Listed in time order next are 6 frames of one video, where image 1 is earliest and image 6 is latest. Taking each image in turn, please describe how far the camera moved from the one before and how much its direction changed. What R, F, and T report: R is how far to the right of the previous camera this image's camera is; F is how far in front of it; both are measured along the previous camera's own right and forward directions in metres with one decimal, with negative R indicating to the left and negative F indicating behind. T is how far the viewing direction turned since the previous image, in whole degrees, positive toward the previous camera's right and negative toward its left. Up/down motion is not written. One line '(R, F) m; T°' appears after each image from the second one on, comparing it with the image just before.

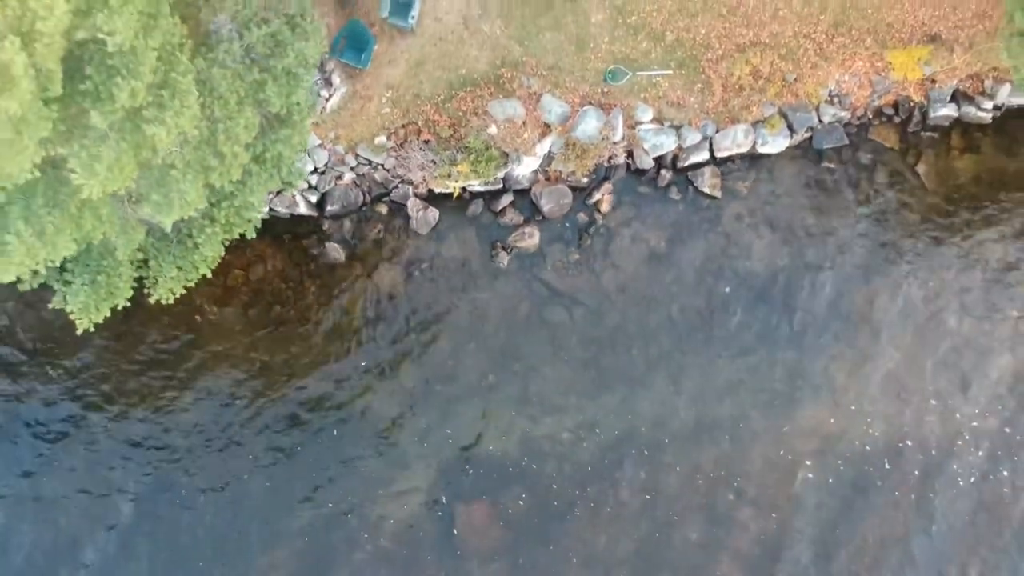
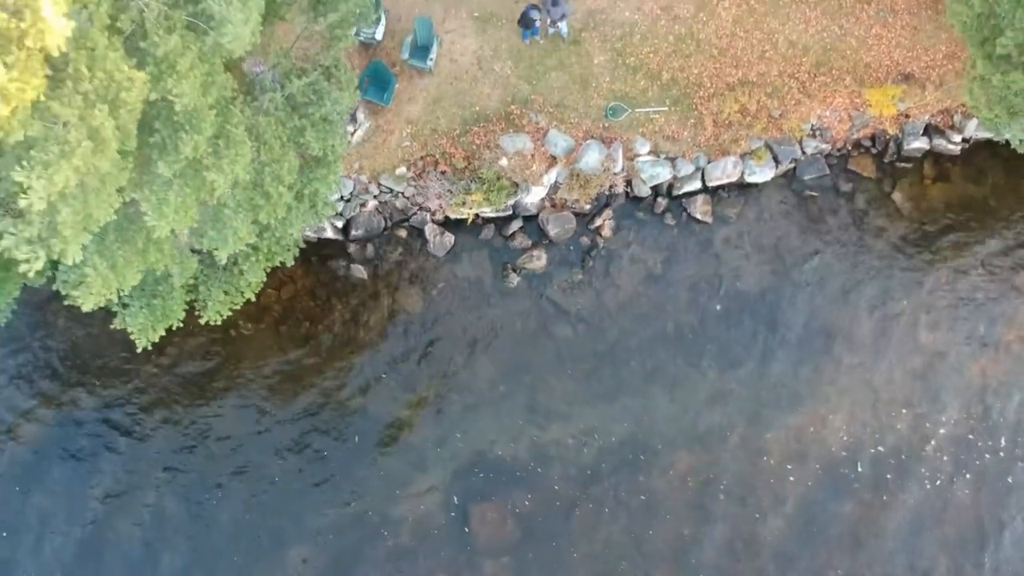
(-0.3, -1.4) m; 0°
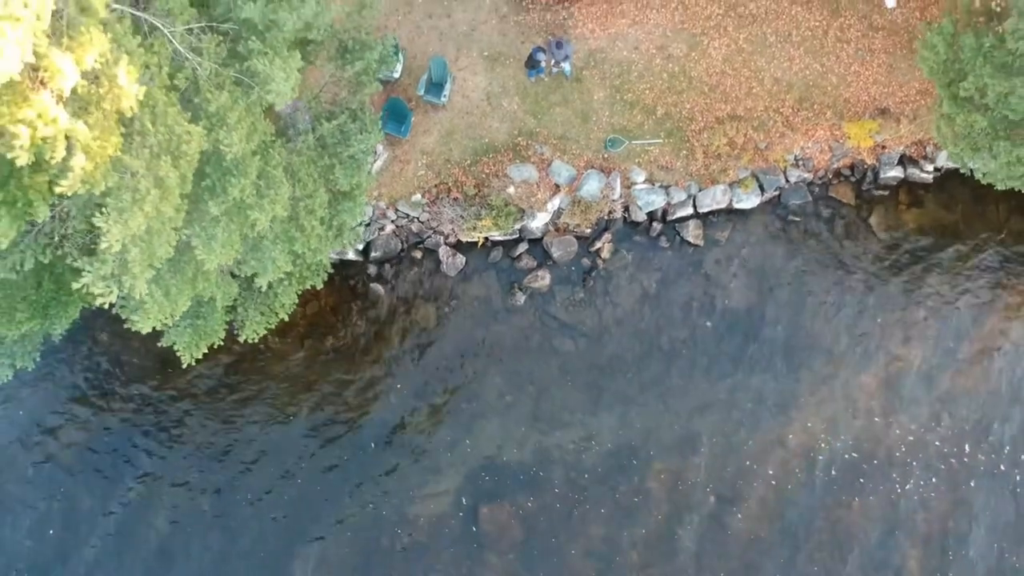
(-0.1, -1.5) m; 0°
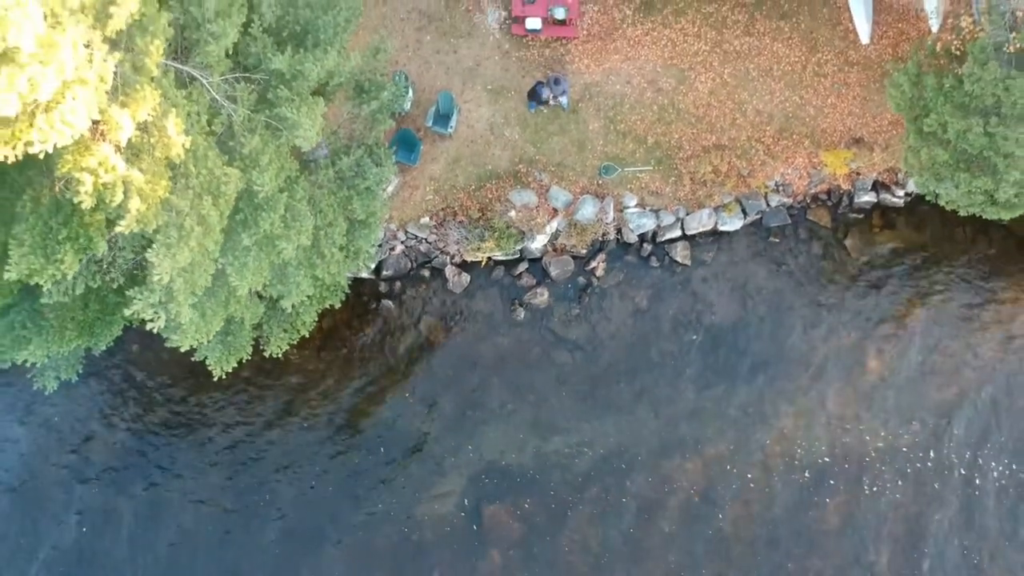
(0.0, -1.5) m; 0°
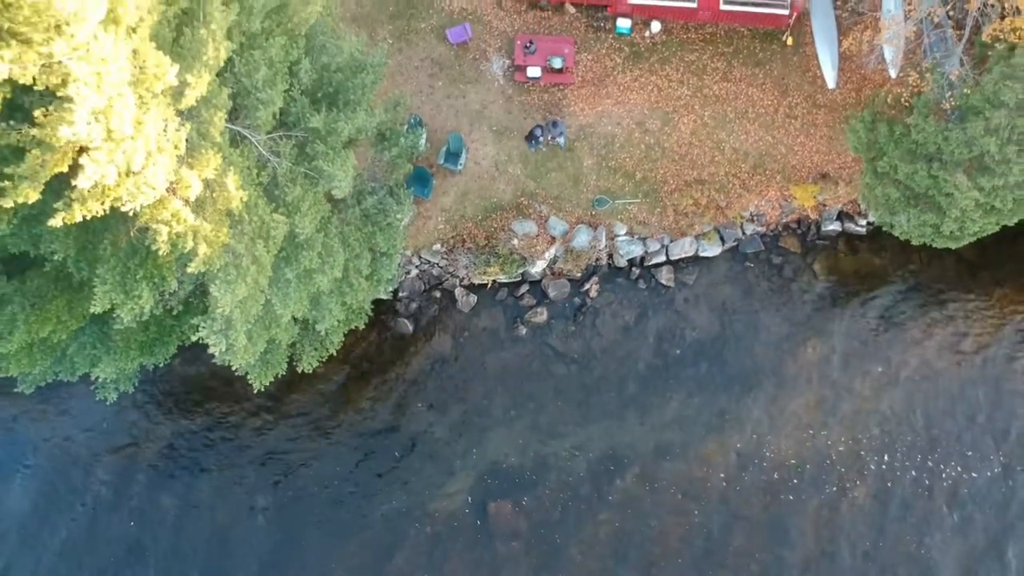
(-0.1, -2.4) m; 0°
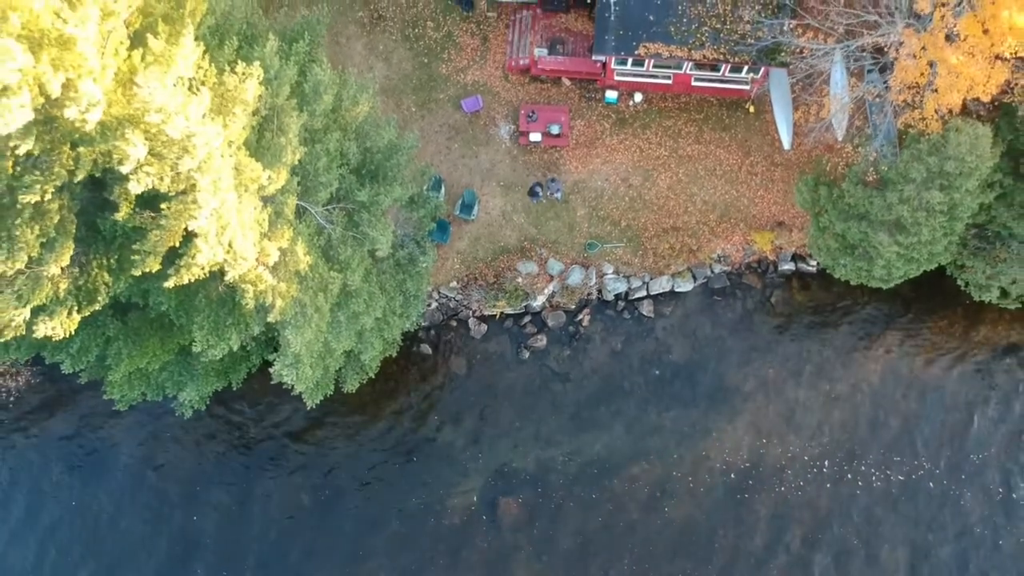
(-0.2, -4.2) m; 0°
